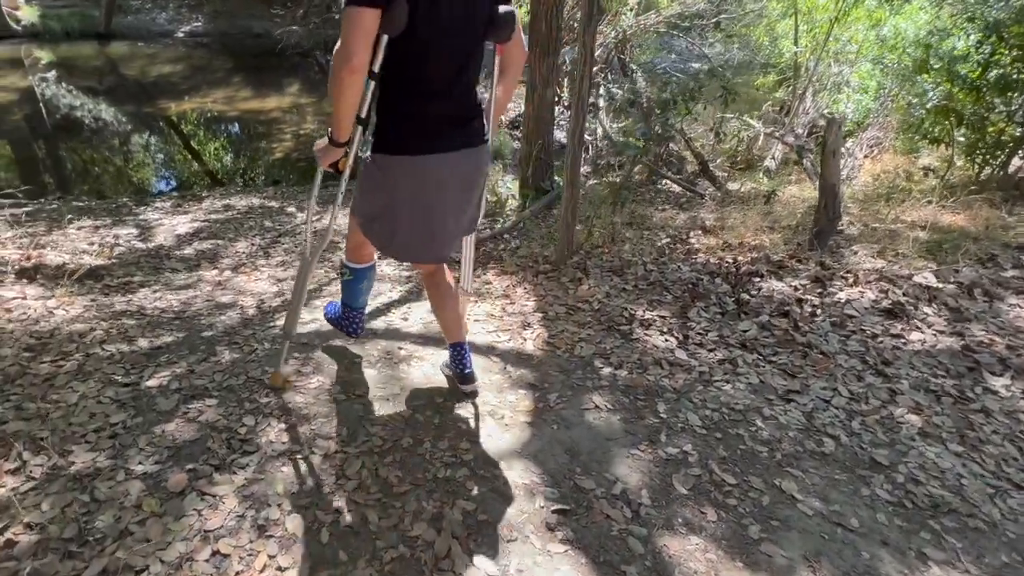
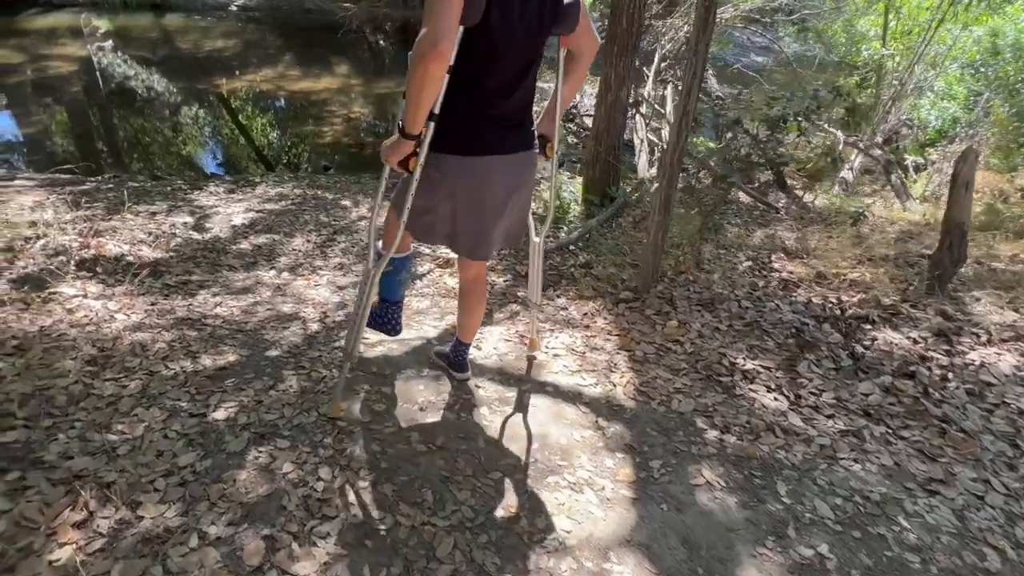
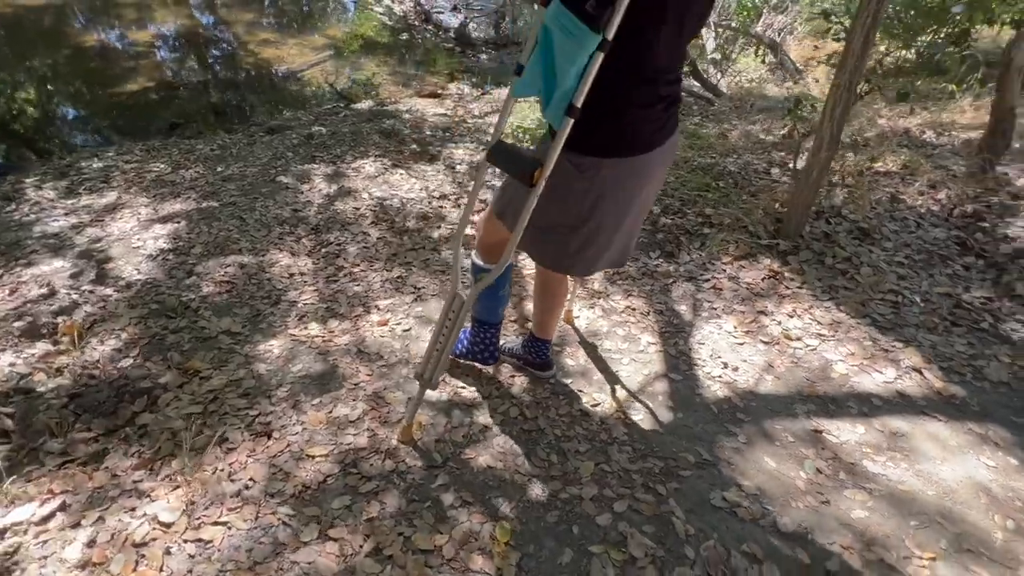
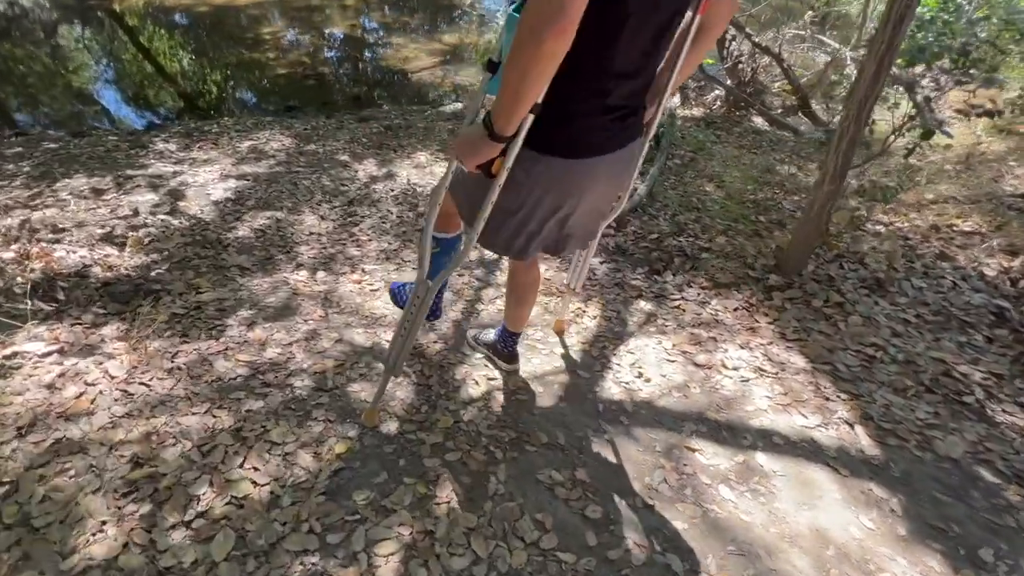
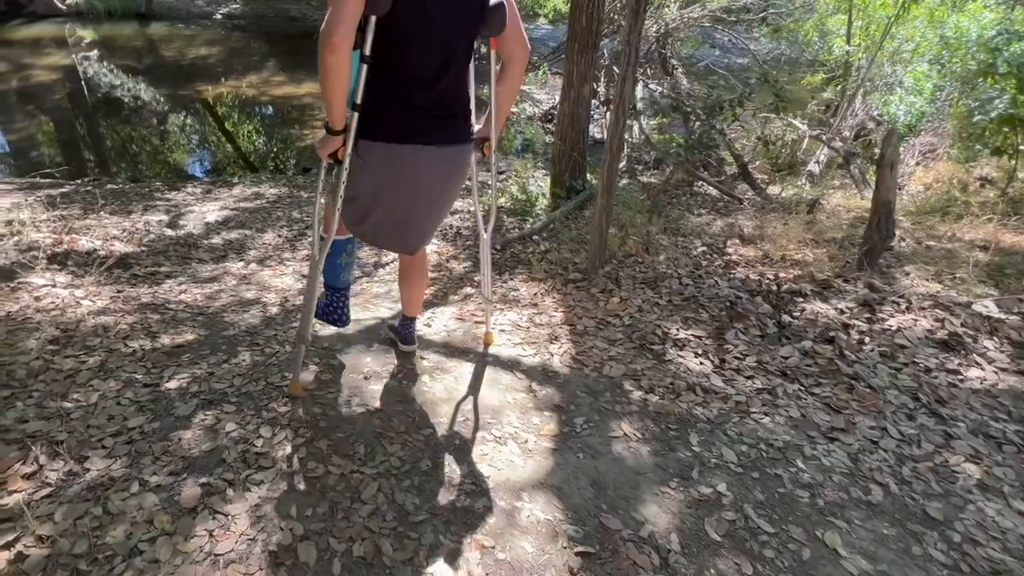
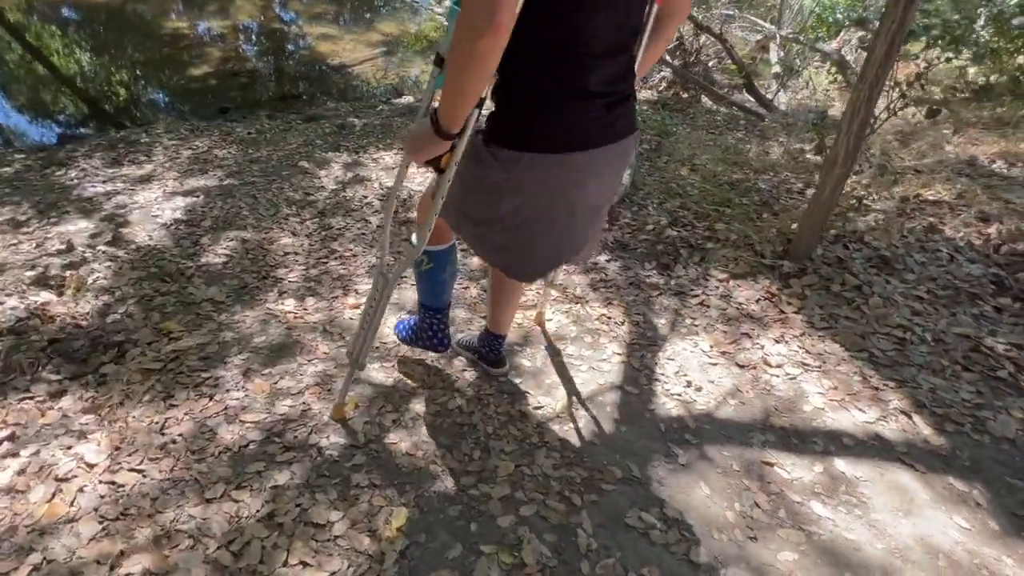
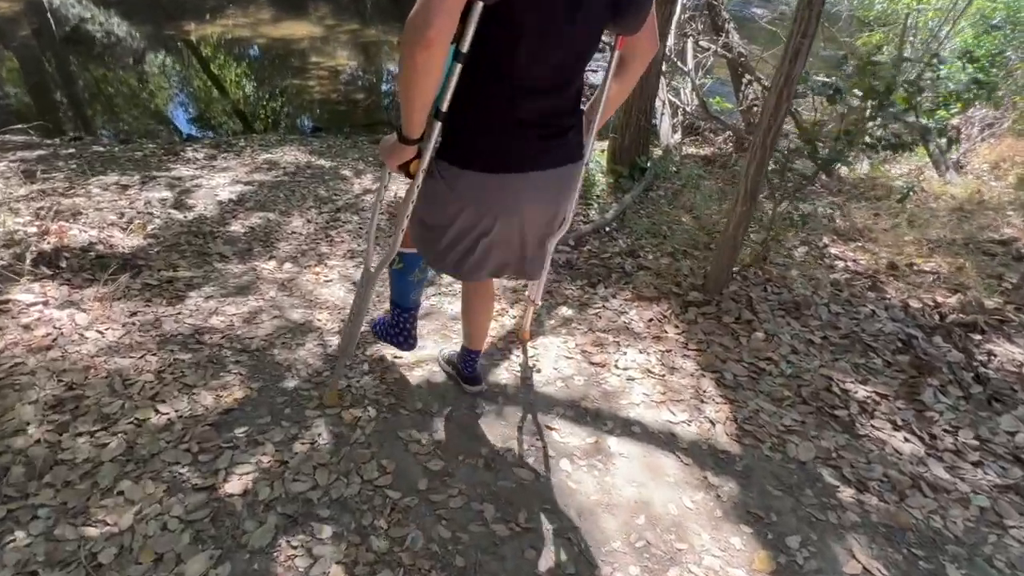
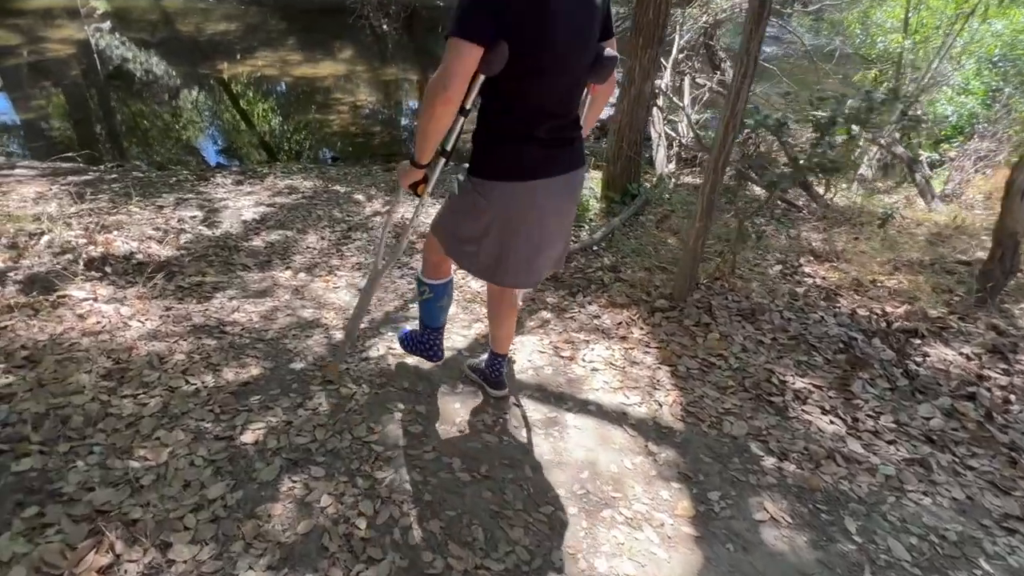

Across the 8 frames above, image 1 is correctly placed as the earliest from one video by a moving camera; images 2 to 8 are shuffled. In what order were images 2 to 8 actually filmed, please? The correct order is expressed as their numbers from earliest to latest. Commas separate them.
5, 2, 8, 7, 4, 6, 3
